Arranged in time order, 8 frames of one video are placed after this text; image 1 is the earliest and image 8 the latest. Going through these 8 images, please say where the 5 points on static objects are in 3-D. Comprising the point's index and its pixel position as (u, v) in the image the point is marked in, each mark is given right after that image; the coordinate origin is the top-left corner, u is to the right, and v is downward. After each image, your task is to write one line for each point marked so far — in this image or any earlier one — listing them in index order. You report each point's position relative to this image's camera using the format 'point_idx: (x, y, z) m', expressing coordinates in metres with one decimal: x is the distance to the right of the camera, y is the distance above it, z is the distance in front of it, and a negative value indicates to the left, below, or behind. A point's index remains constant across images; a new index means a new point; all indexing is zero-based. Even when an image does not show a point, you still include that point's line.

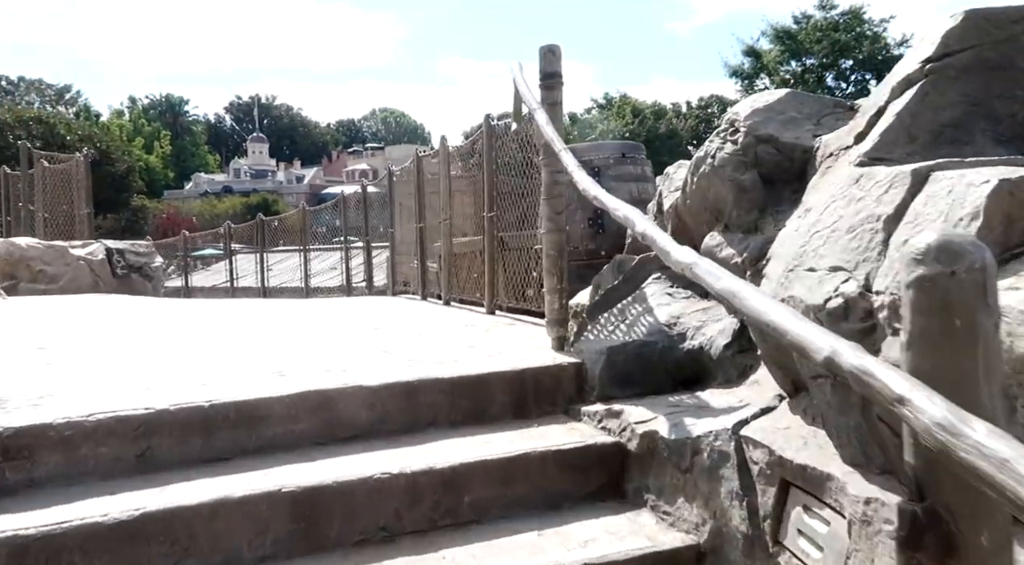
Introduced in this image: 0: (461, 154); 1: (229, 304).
0: (-0.4, +1.0, +7.7) m
1: (-3.0, -0.3, +10.3) m
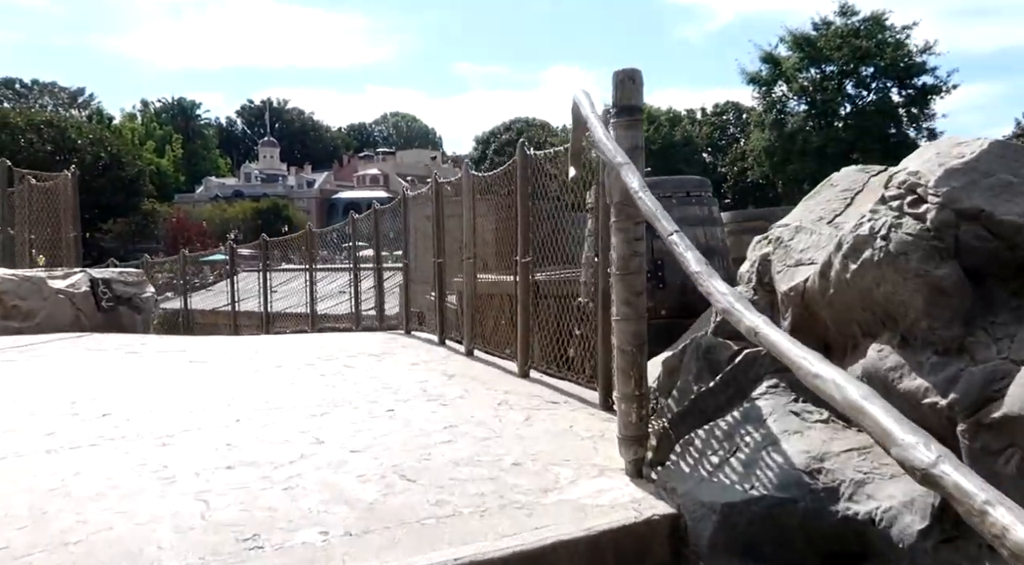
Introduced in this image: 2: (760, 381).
0: (-0.2, +0.7, +6.7) m
1: (-2.8, -0.6, +9.3) m
2: (+0.9, -0.4, +3.2) m
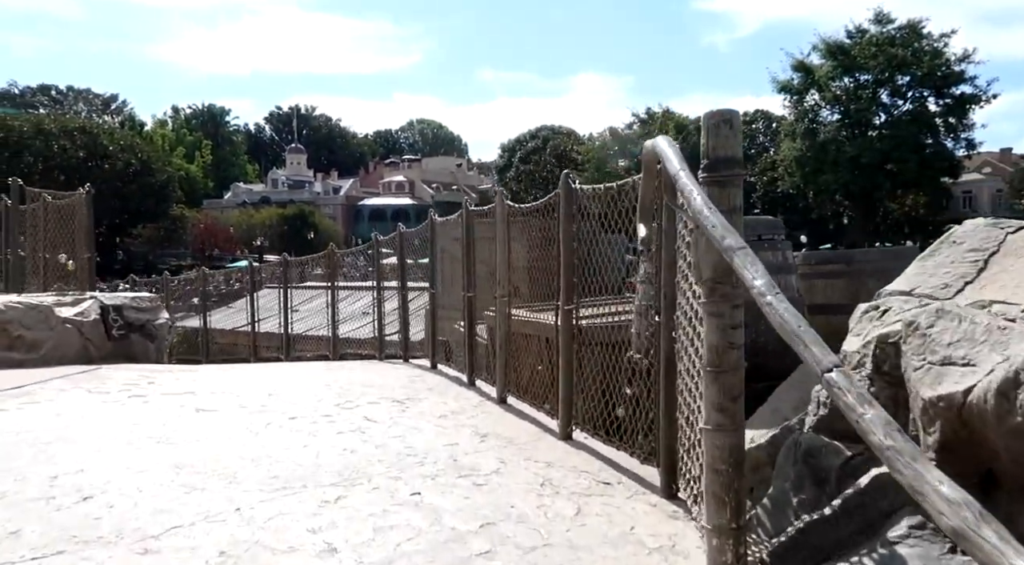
0: (+0.1, +0.4, +6.0) m
1: (-2.5, -0.9, +8.7) m
2: (+1.0, -0.6, +2.6) m
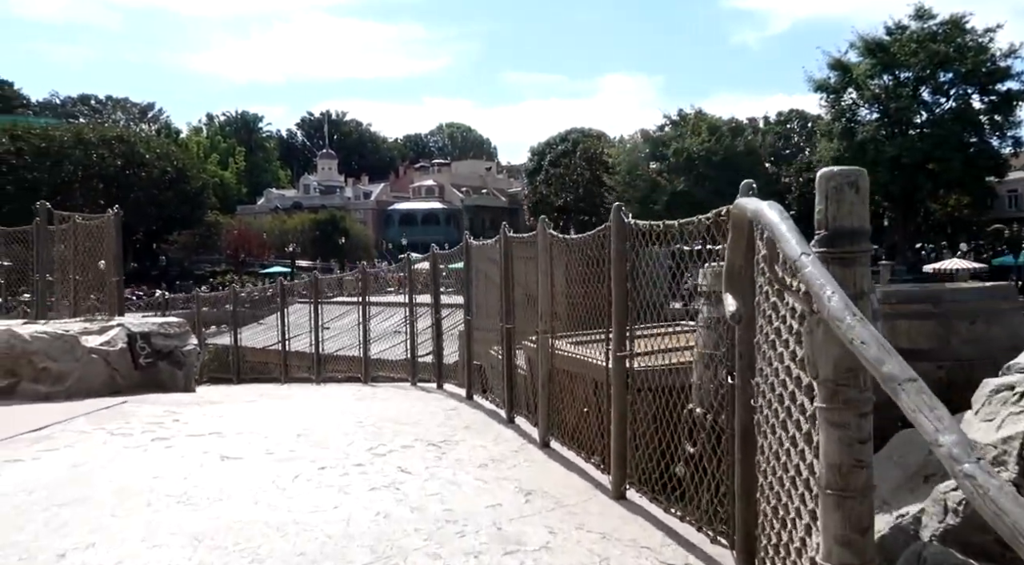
0: (+0.3, +0.2, +5.6) m
1: (-2.1, -1.1, +8.4) m
2: (+1.2, -0.8, +2.1) m
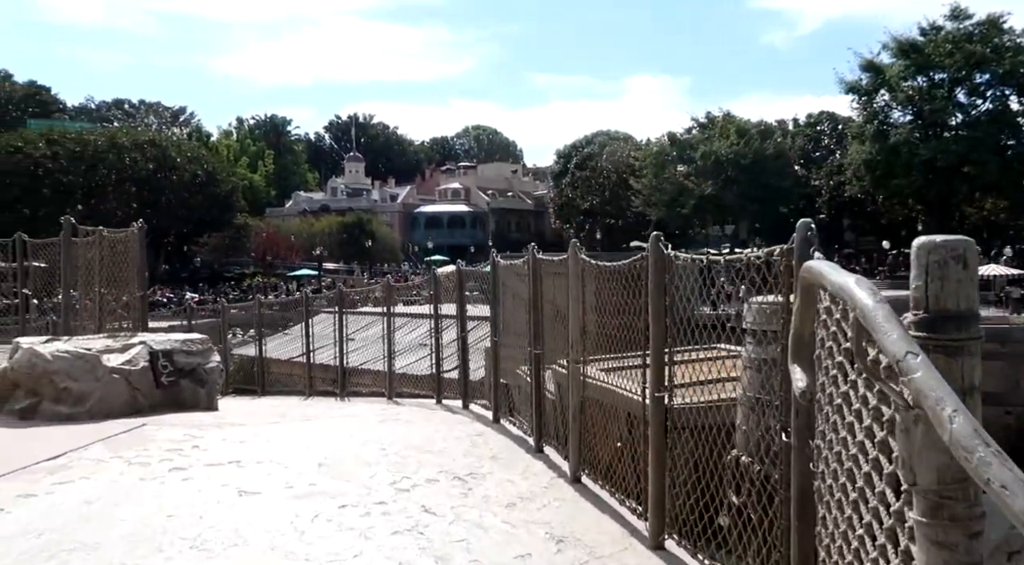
0: (+0.5, +0.1, +5.3) m
1: (-1.9, -1.3, +8.1) m
2: (+1.3, -1.0, +1.8) m
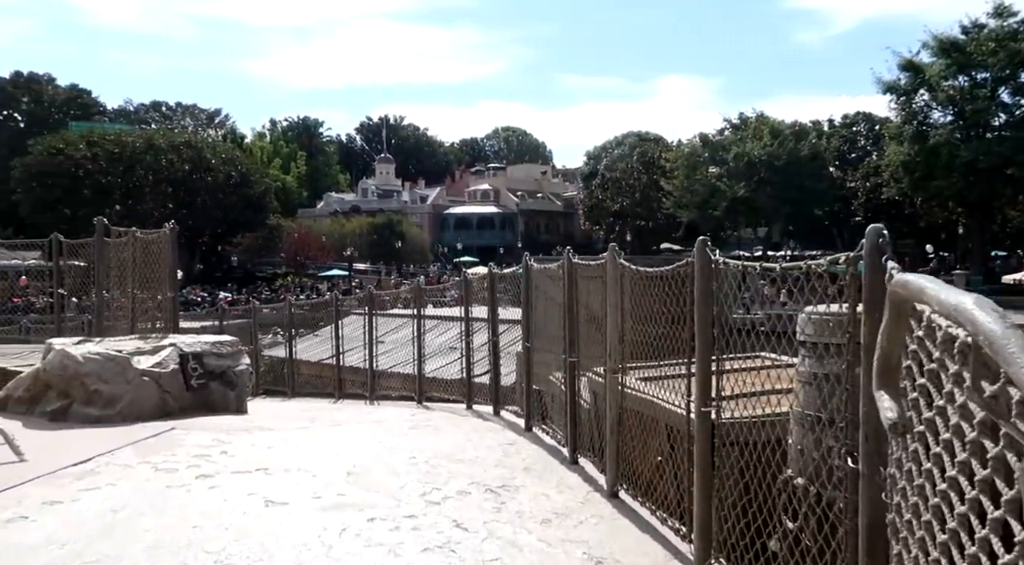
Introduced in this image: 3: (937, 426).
0: (+0.7, 0.0, +5.1) m
1: (-1.6, -1.3, +8.0) m
2: (+1.3, -1.0, +1.5) m
3: (+0.9, -0.3, +2.1) m
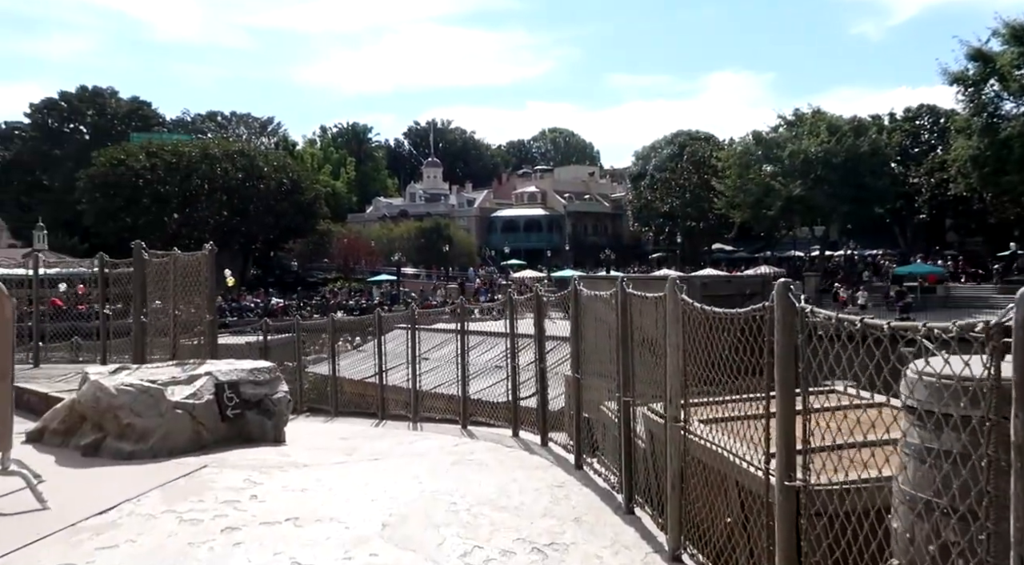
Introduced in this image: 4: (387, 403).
0: (+0.9, -0.2, +4.5) m
1: (-1.2, -1.5, +7.5) m
2: (+1.4, -1.2, +0.9) m
3: (+1.0, -0.5, +1.5) m
4: (-1.9, -1.8, +14.2) m
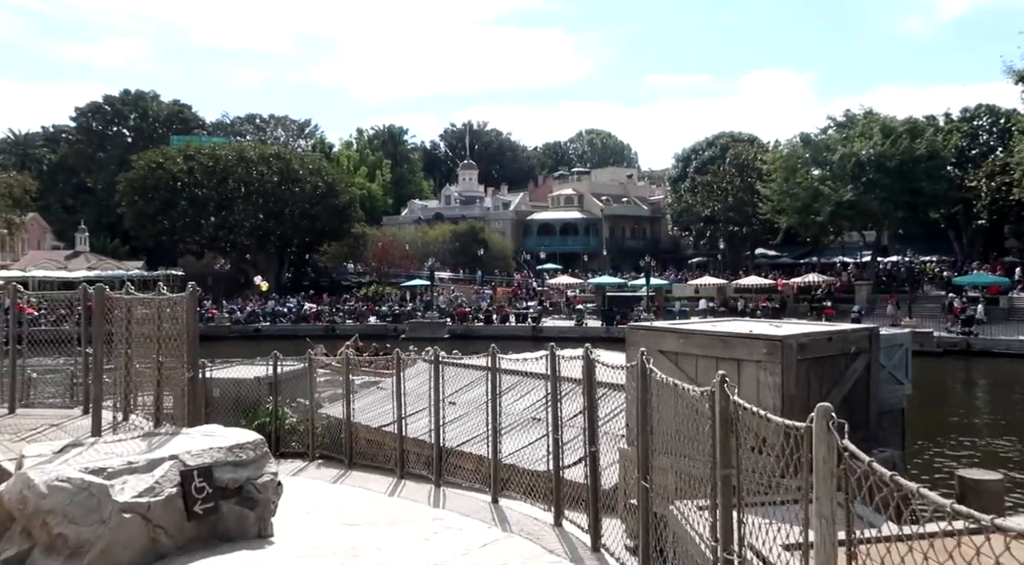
0: (+1.1, -0.6, +2.5) m
1: (-1.0, -2.0, +5.6) m
2: (+1.4, -1.6, -1.1) m
3: (+1.1, -0.9, -0.5) m
4: (-1.3, -2.3, +12.3) m
